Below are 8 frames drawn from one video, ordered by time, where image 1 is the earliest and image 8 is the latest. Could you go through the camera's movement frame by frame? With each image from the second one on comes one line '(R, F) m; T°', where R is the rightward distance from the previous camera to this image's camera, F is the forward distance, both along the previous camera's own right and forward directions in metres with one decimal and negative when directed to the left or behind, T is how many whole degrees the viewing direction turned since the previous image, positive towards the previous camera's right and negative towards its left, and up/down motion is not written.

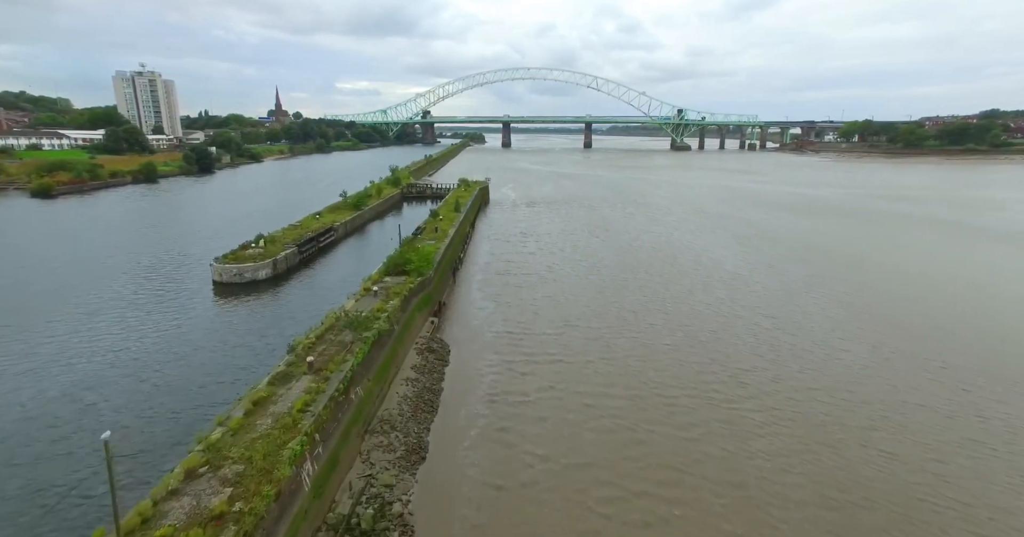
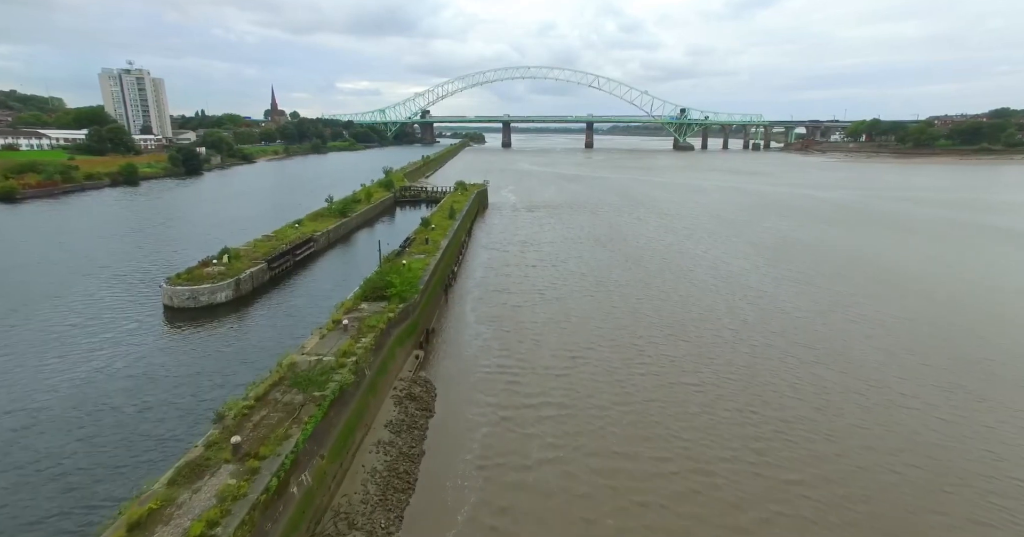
(0.0, +1.6) m; 0°
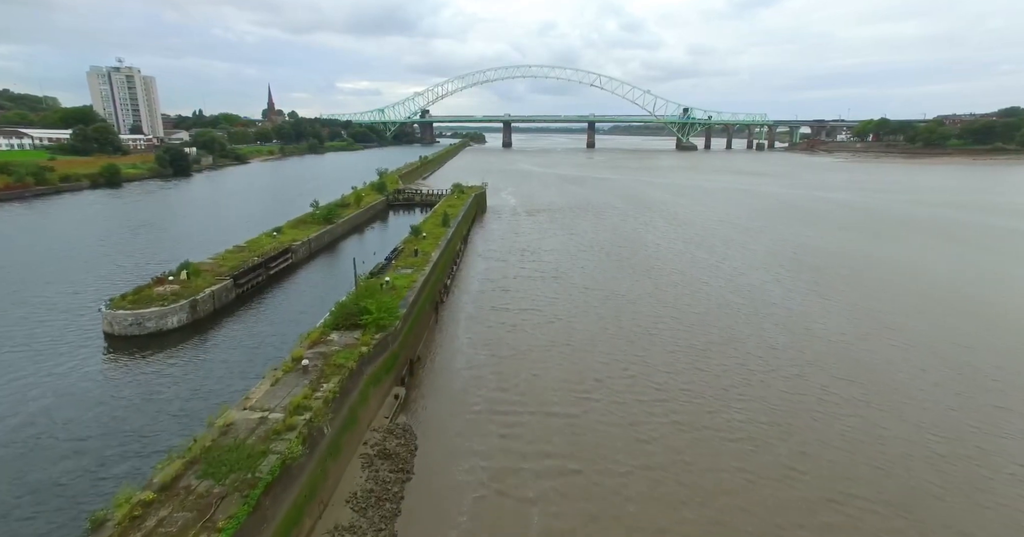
(+0.1, +1.4) m; 0°
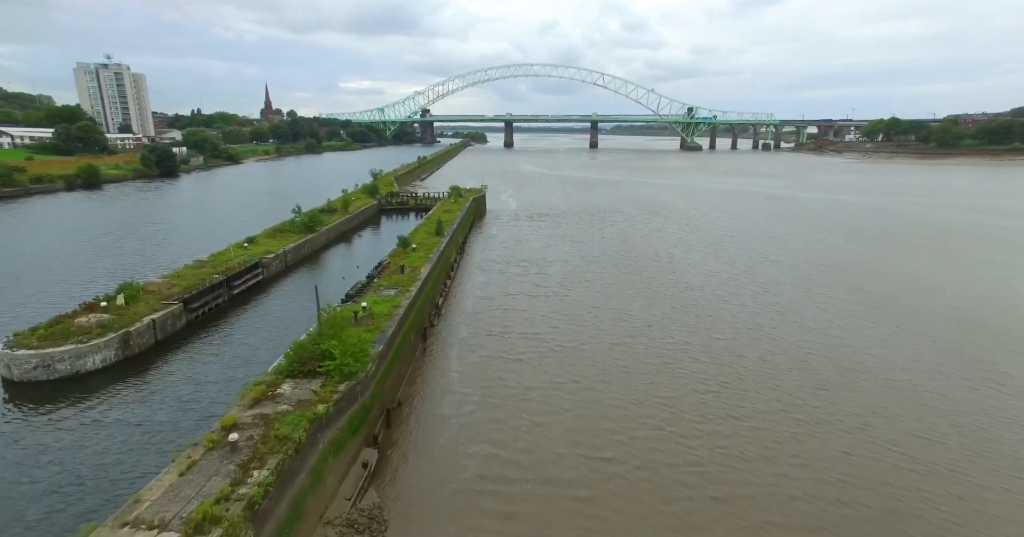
(0.0, +1.6) m; 0°
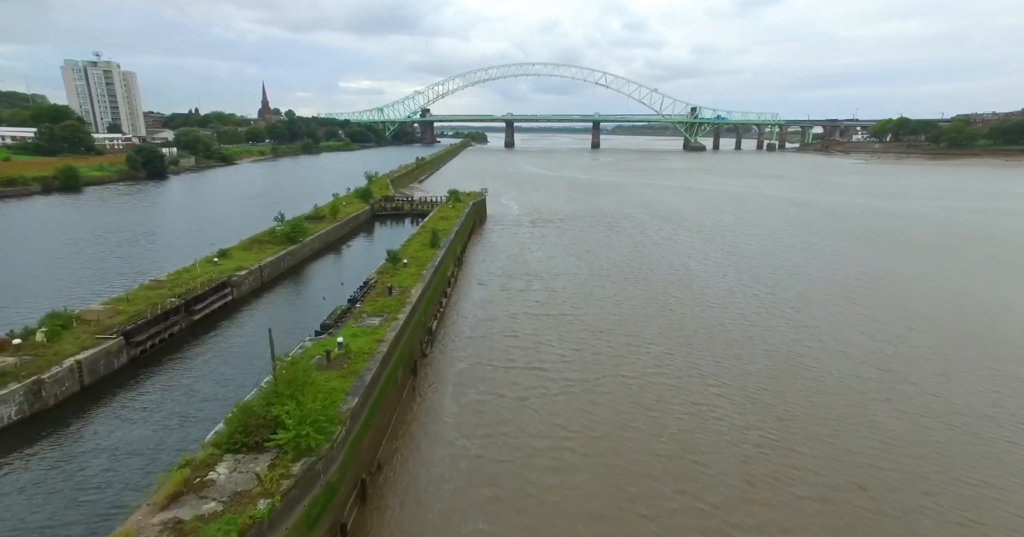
(-0.1, +1.4) m; 0°
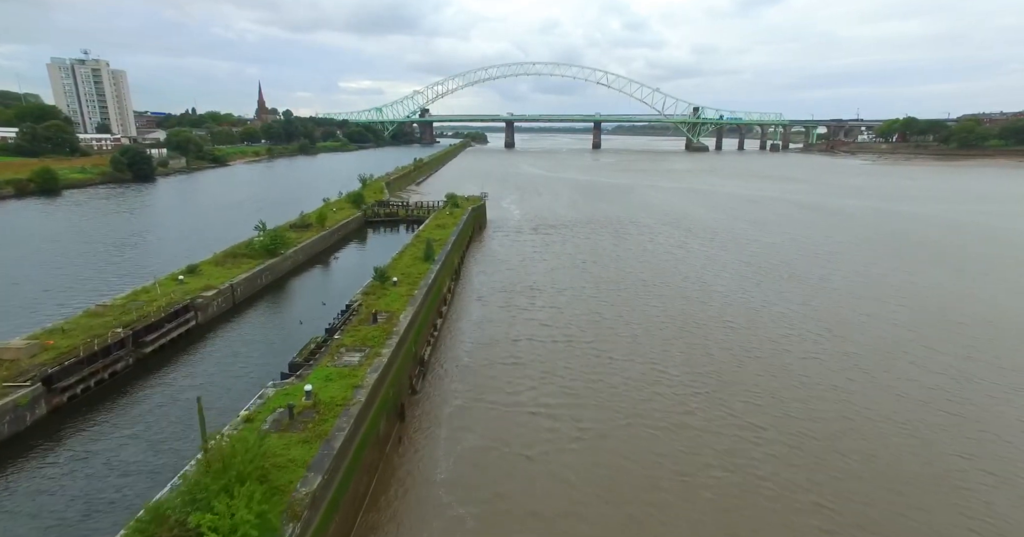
(-0.1, +1.3) m; 0°
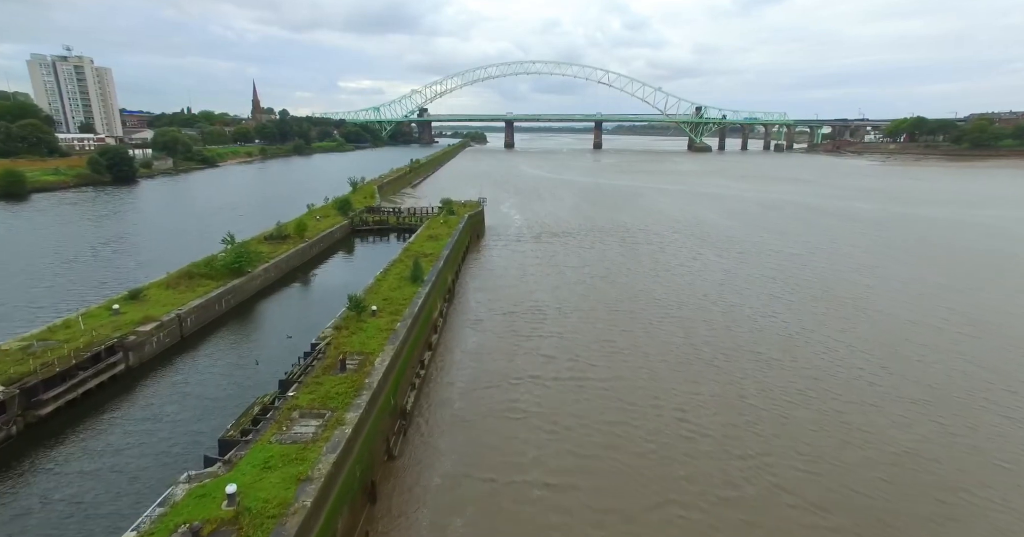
(0.0, +1.6) m; 0°
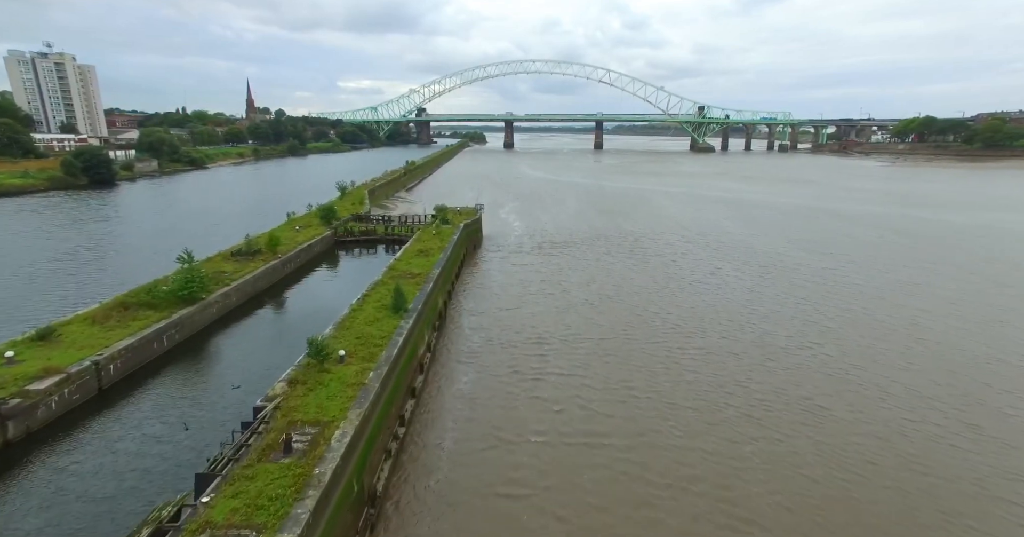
(0.0, +1.7) m; 0°
